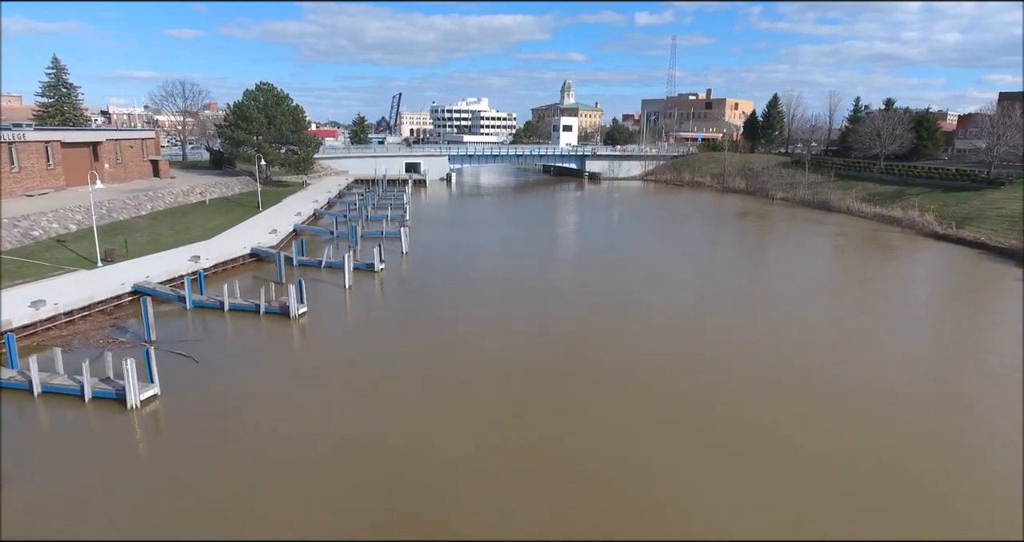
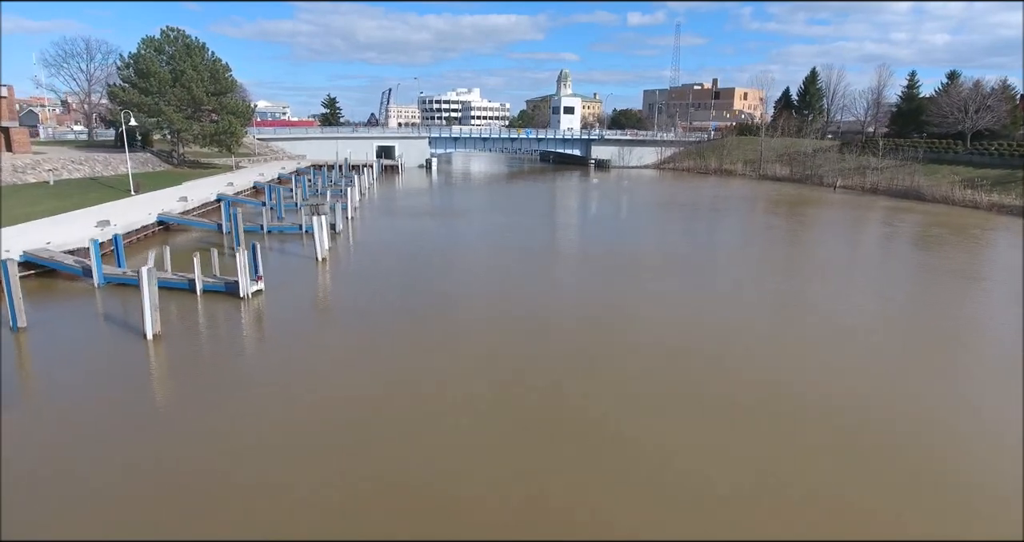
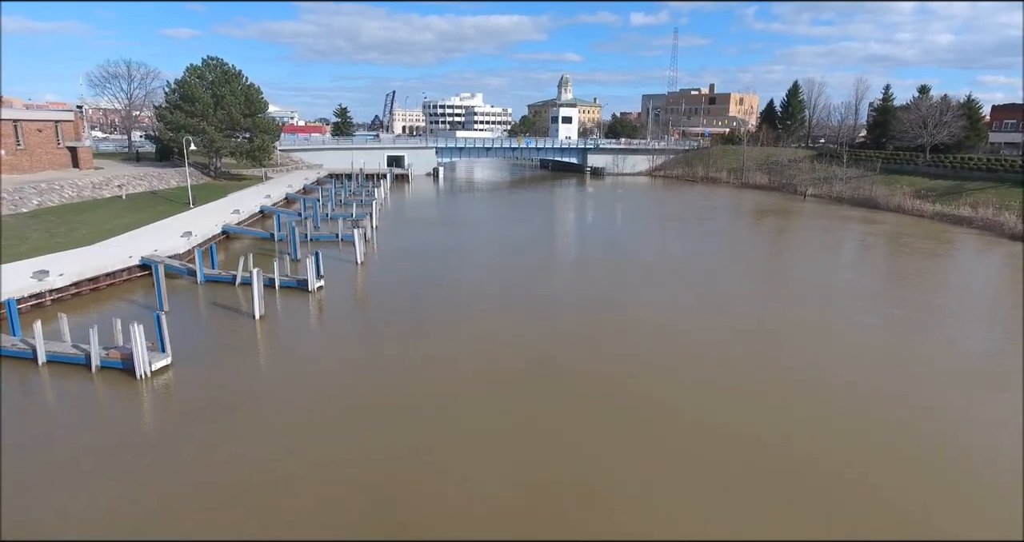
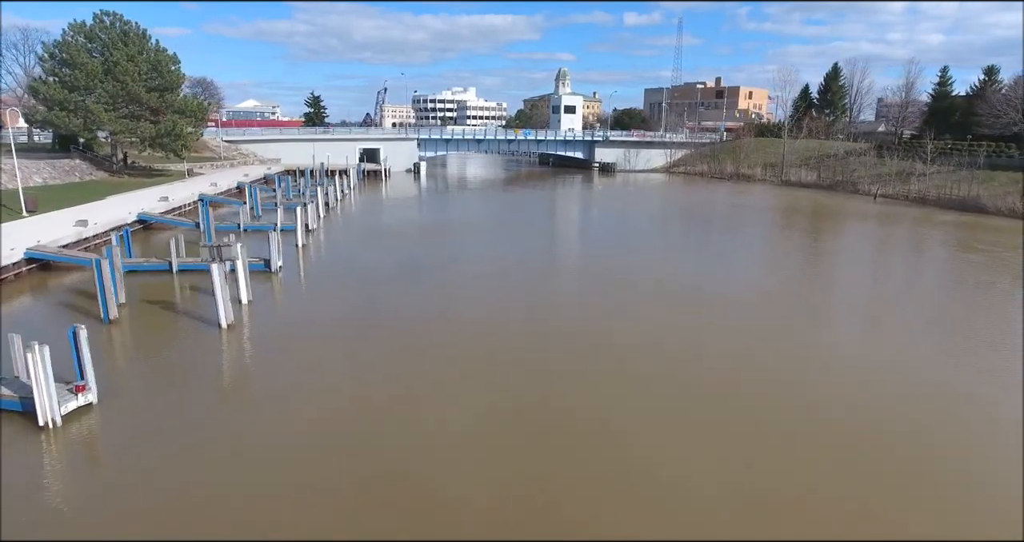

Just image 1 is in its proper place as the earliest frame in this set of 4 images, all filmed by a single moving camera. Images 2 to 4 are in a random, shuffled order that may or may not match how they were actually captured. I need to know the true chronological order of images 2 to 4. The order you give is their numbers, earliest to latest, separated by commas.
3, 2, 4
